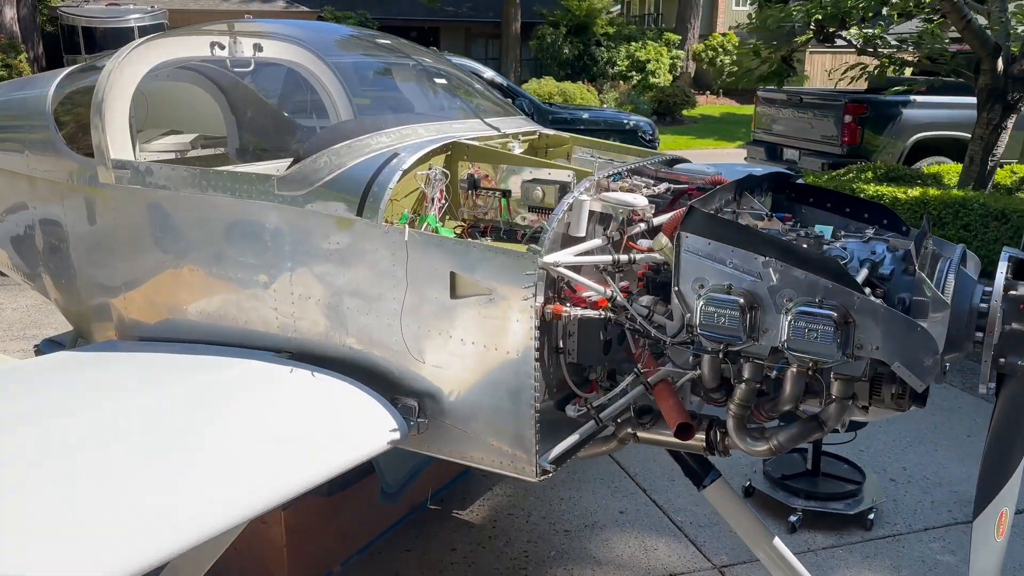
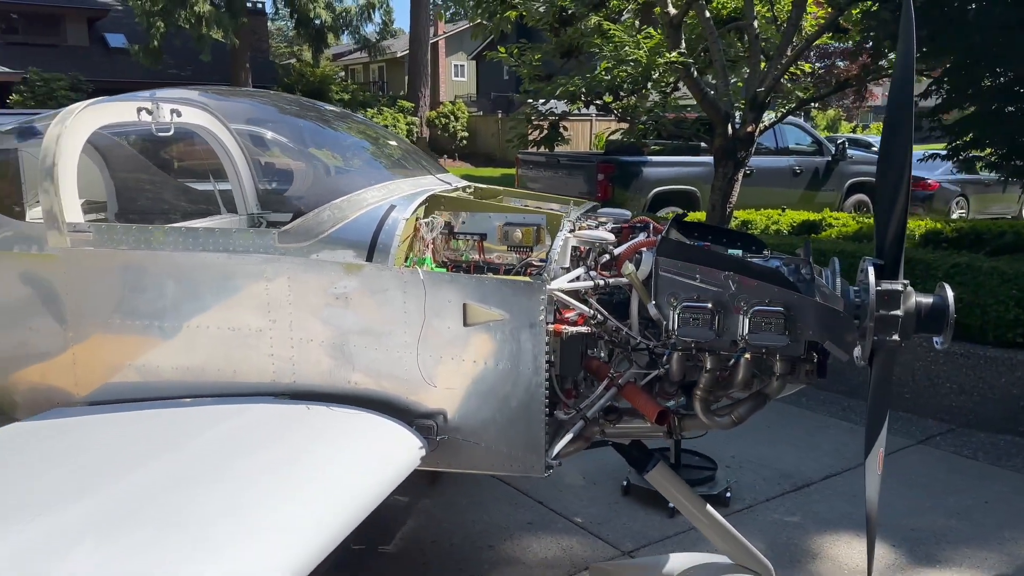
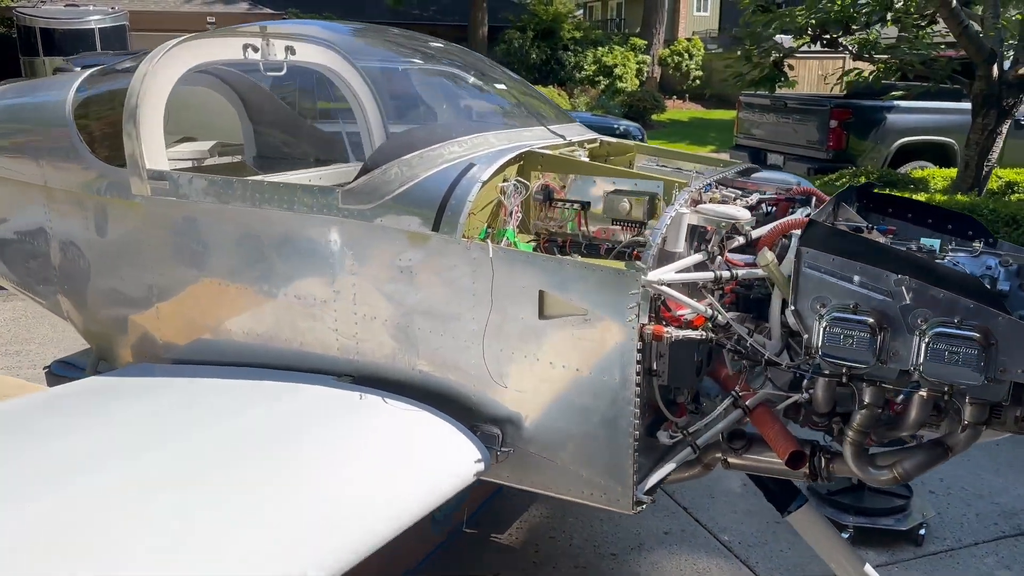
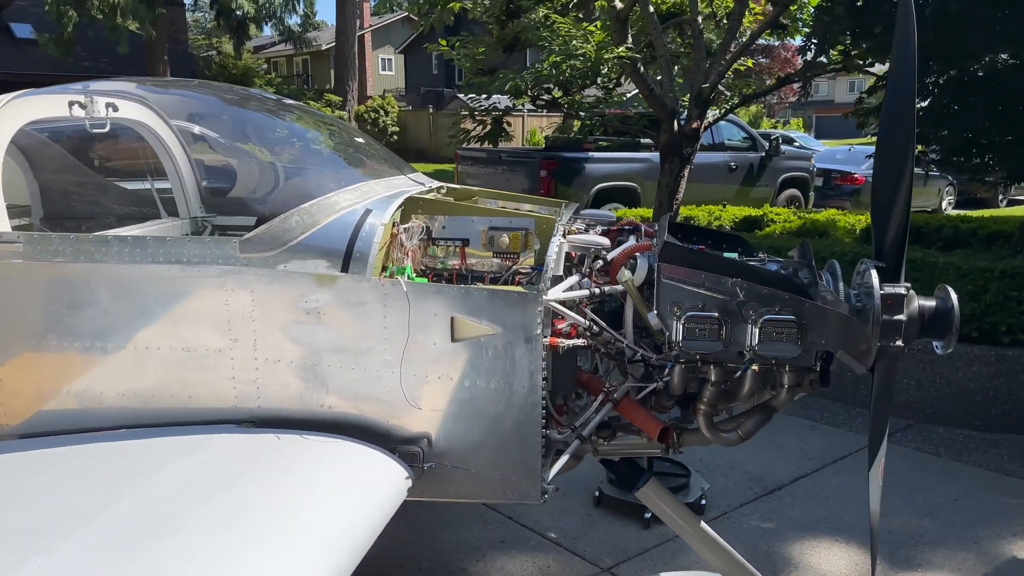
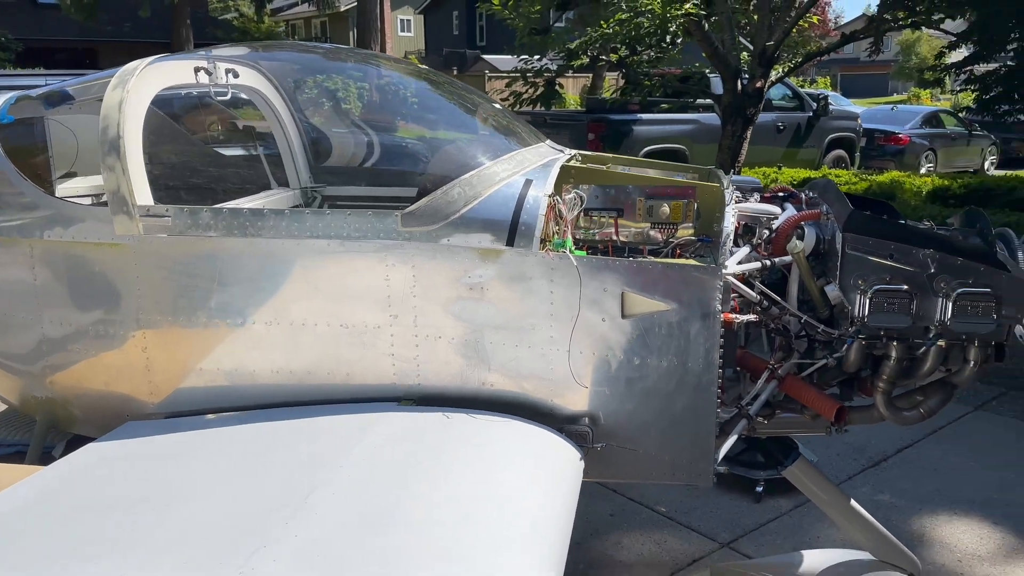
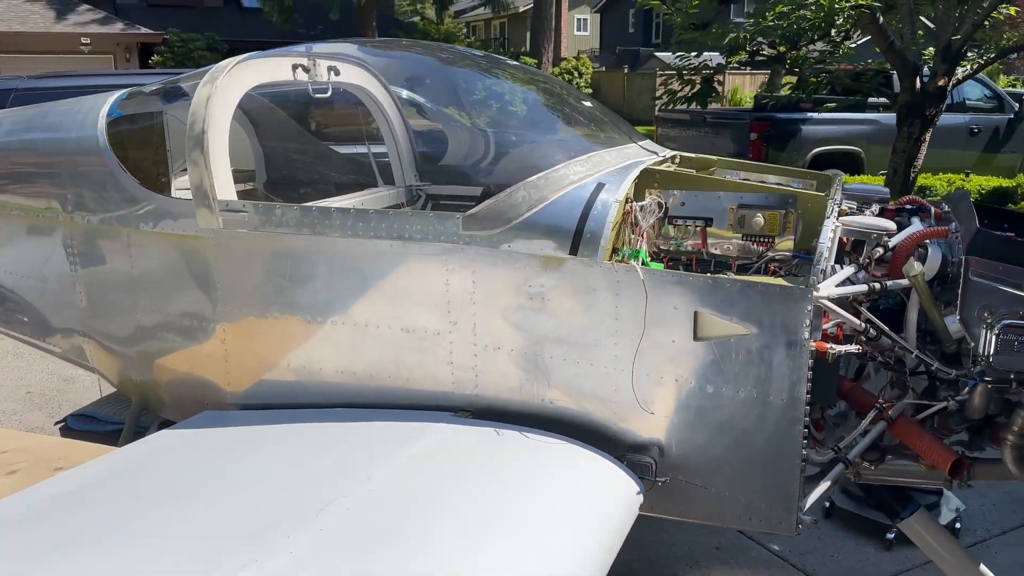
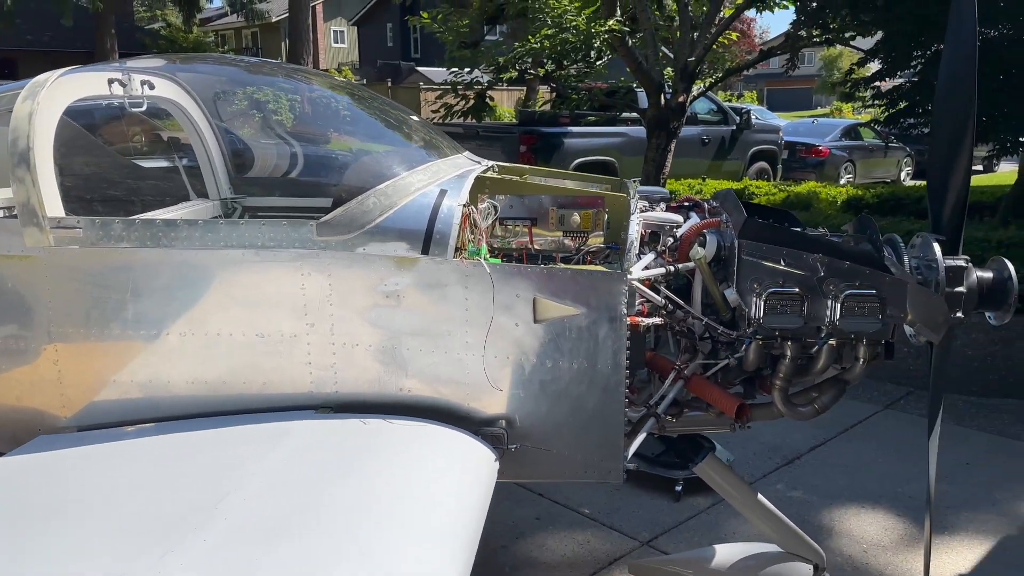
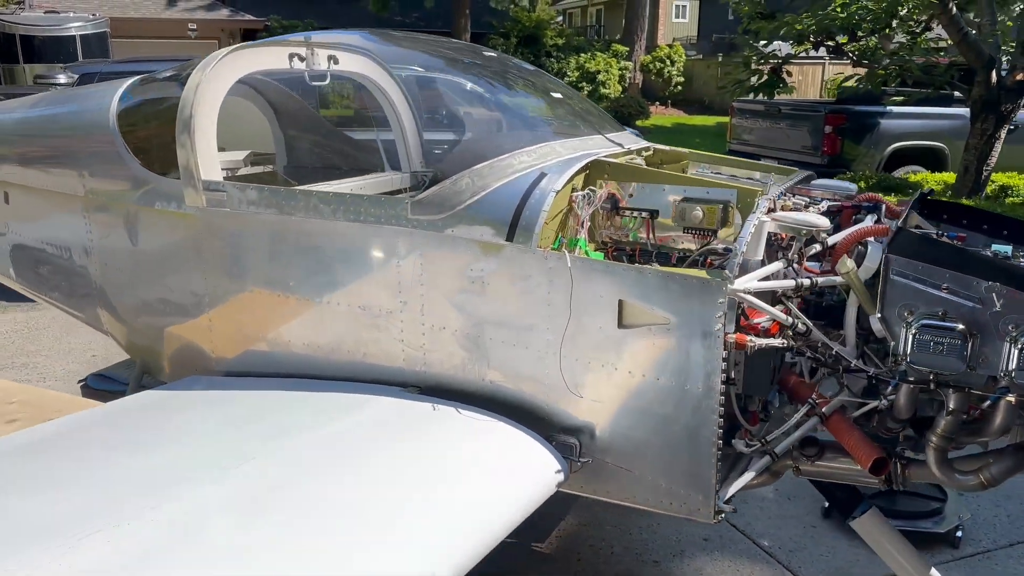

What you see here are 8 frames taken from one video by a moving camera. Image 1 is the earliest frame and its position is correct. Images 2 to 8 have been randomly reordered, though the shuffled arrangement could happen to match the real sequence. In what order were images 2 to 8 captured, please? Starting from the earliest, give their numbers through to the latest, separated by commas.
3, 8, 6, 5, 7, 4, 2
